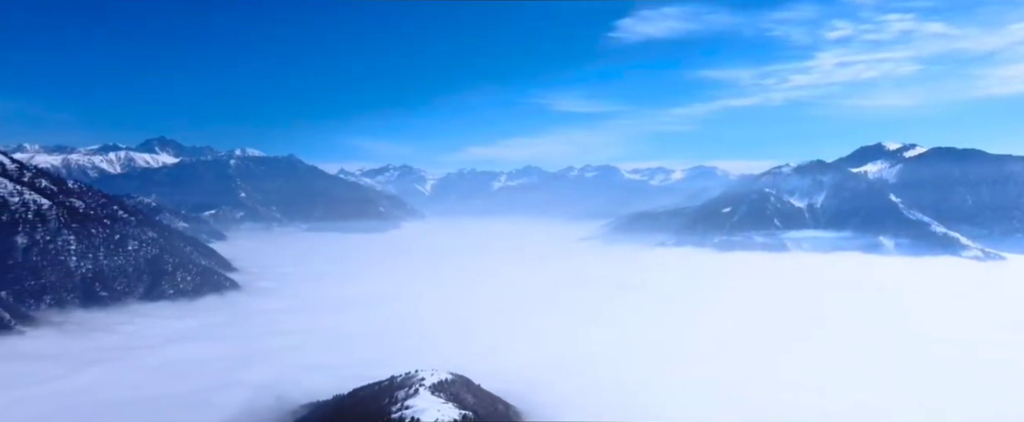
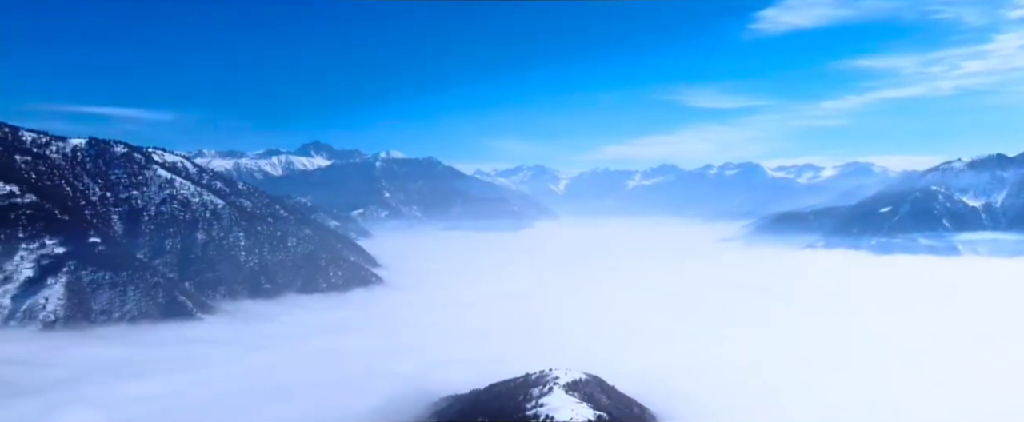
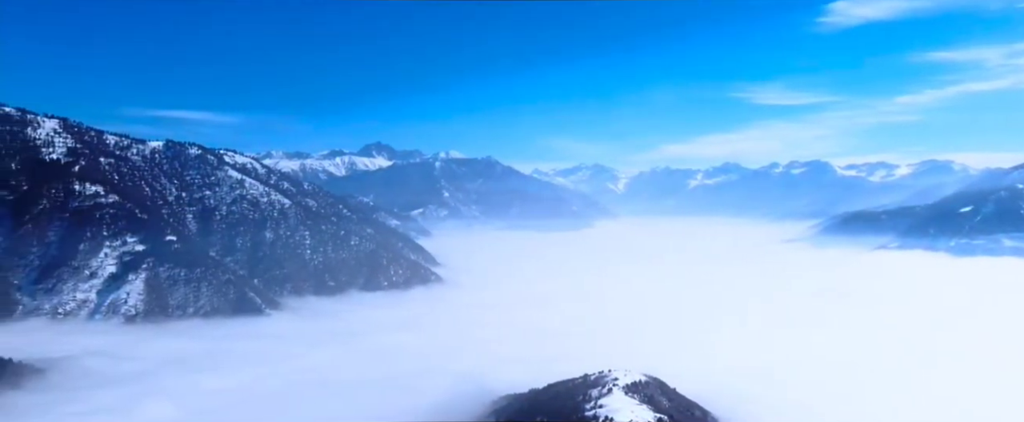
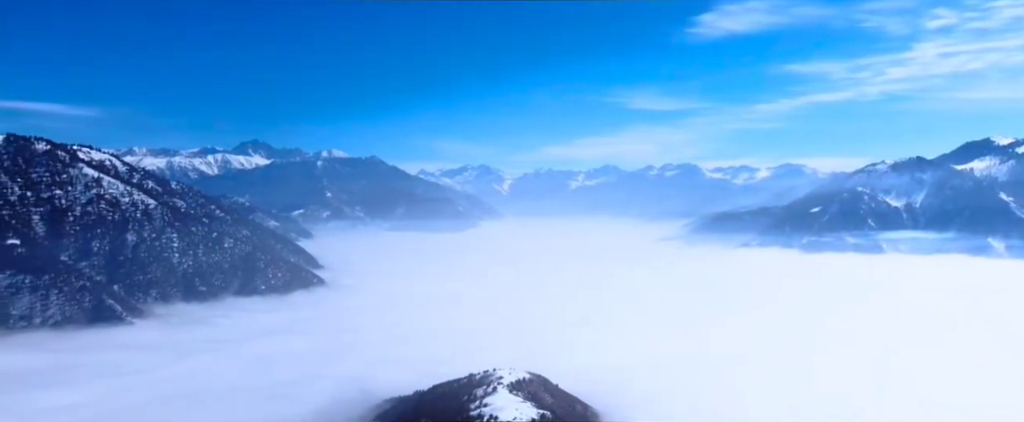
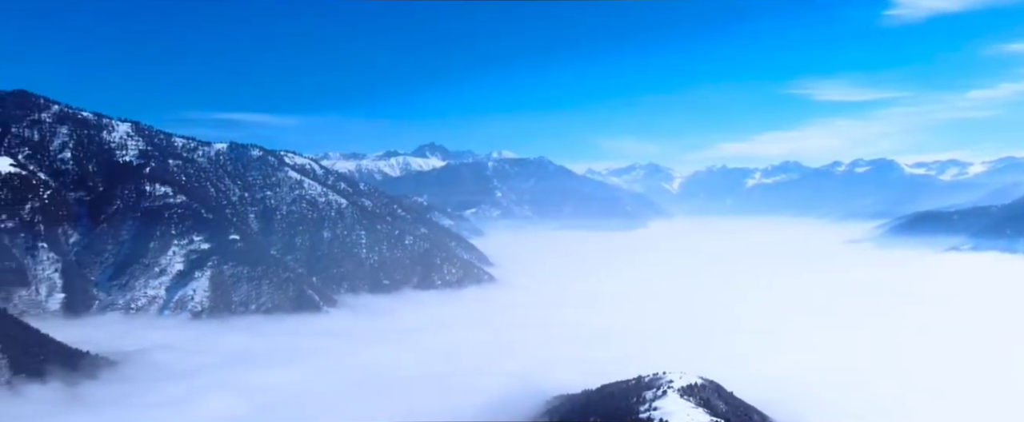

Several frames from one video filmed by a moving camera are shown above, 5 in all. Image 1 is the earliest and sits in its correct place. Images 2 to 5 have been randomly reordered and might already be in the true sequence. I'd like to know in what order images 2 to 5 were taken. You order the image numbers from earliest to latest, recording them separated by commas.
4, 2, 3, 5
